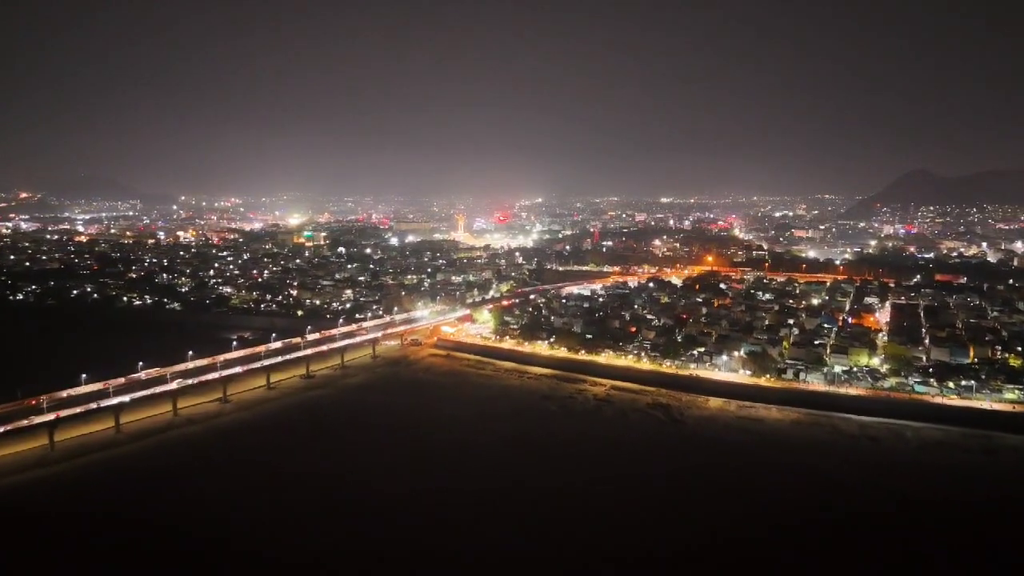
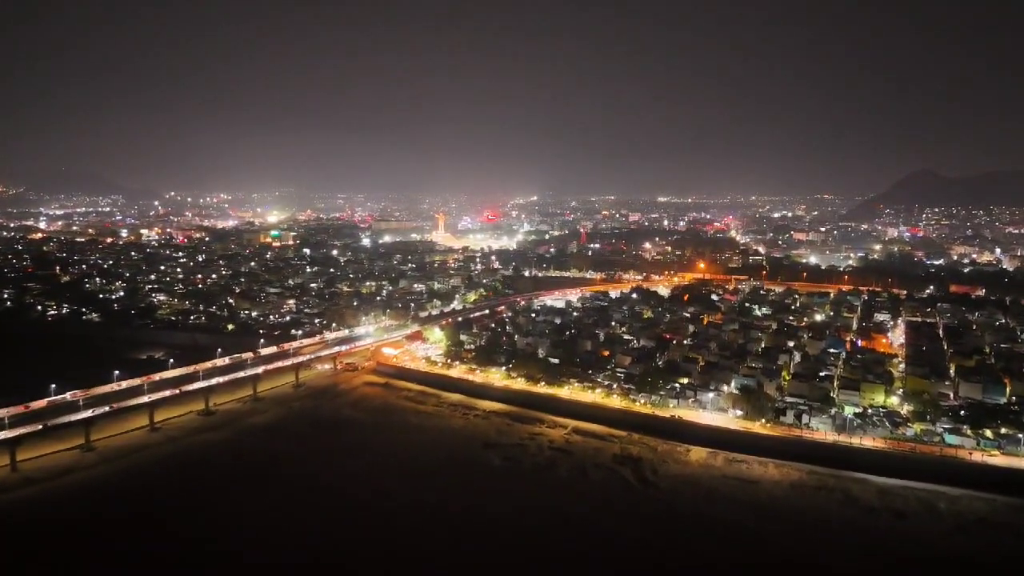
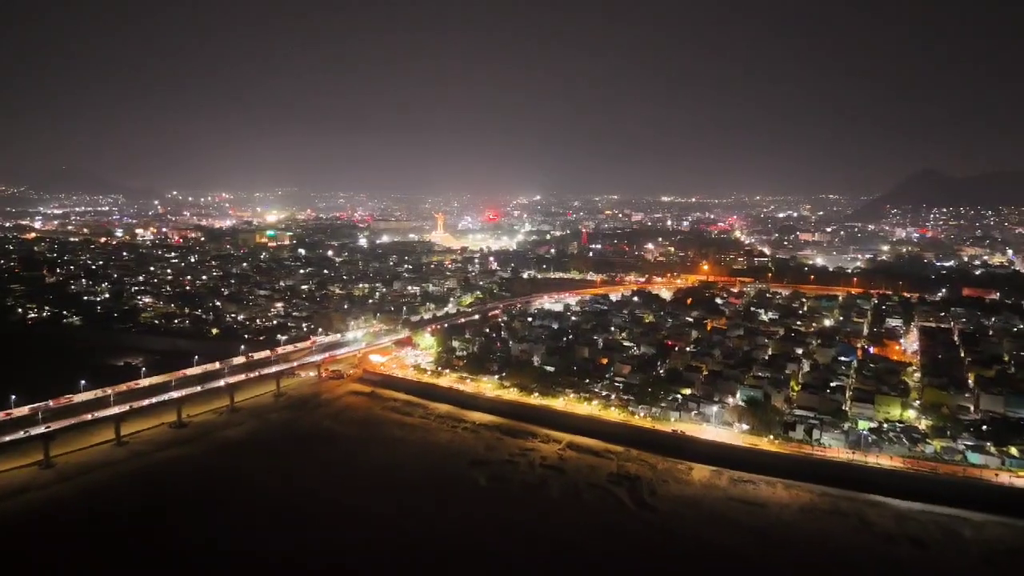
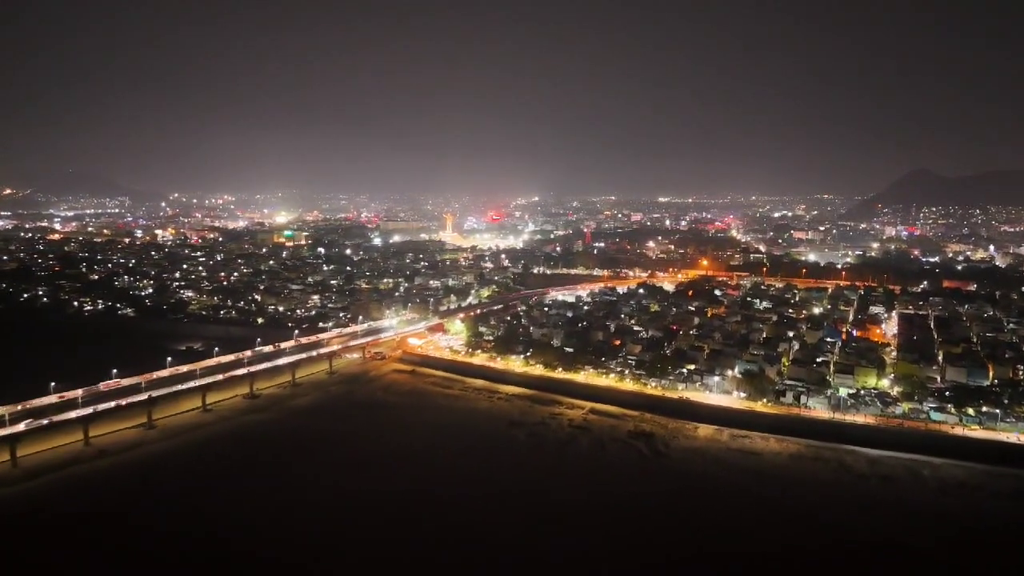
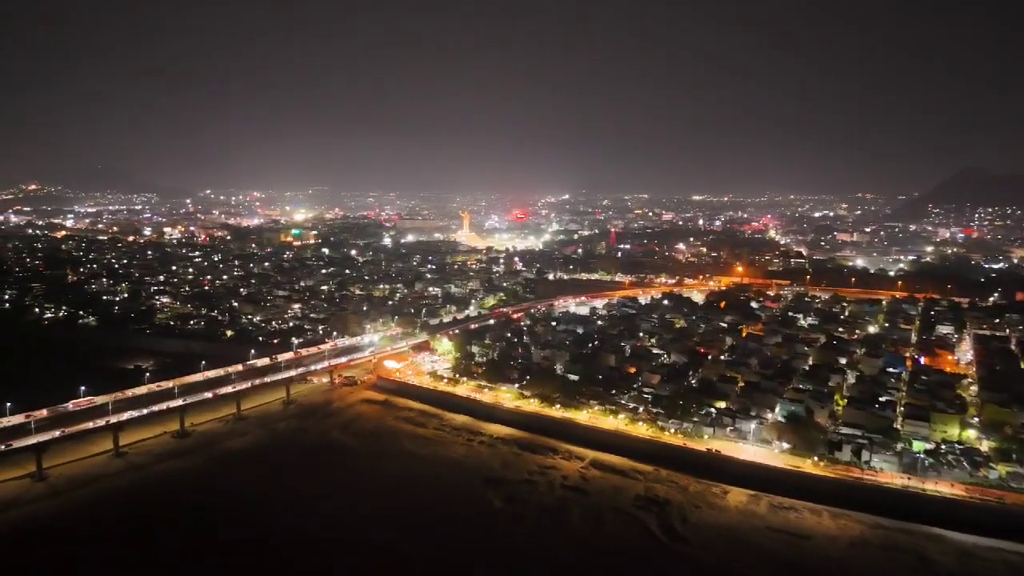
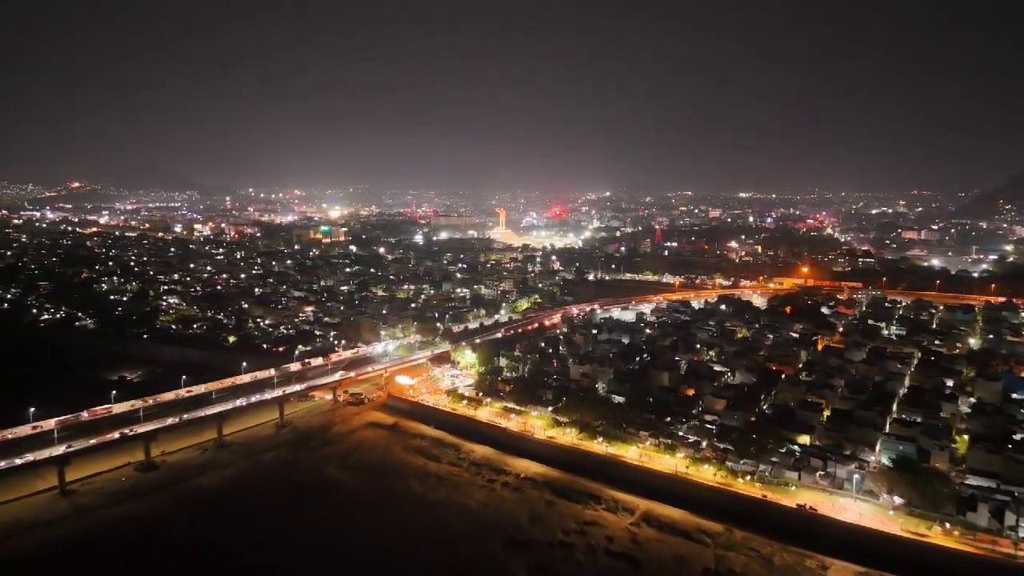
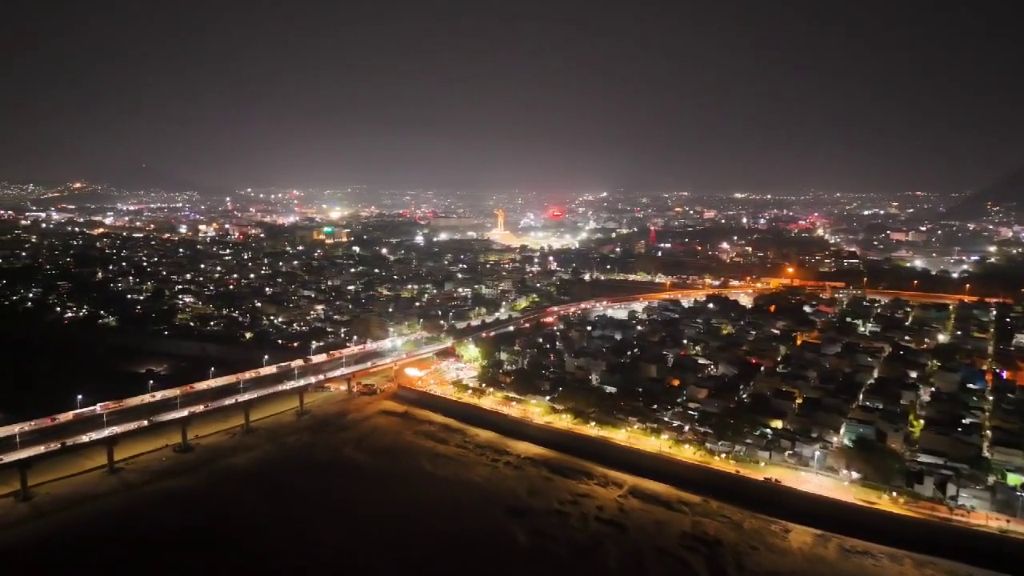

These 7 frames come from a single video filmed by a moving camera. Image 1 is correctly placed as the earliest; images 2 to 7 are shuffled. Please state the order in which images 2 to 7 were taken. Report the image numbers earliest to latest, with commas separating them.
4, 2, 3, 5, 7, 6
